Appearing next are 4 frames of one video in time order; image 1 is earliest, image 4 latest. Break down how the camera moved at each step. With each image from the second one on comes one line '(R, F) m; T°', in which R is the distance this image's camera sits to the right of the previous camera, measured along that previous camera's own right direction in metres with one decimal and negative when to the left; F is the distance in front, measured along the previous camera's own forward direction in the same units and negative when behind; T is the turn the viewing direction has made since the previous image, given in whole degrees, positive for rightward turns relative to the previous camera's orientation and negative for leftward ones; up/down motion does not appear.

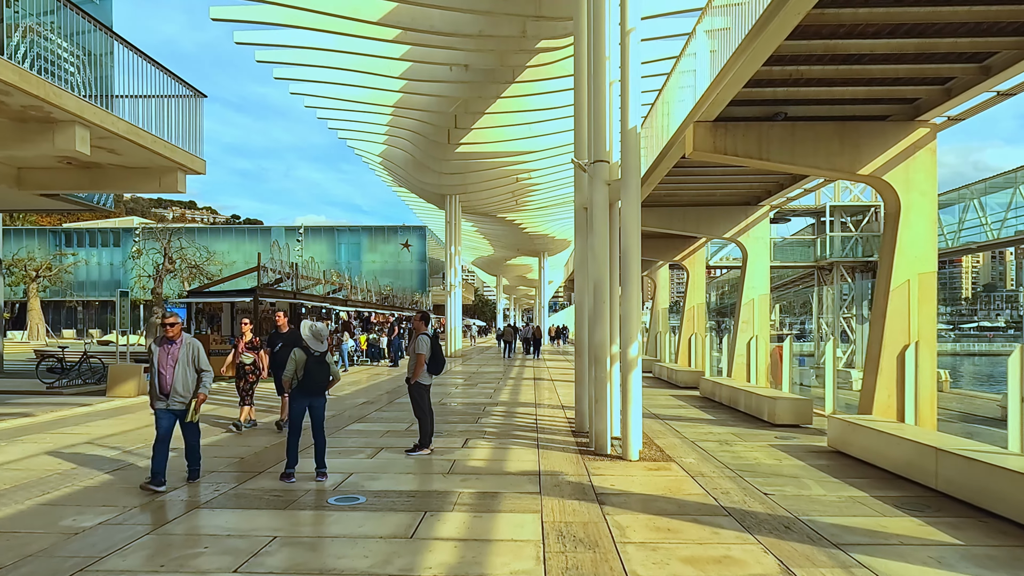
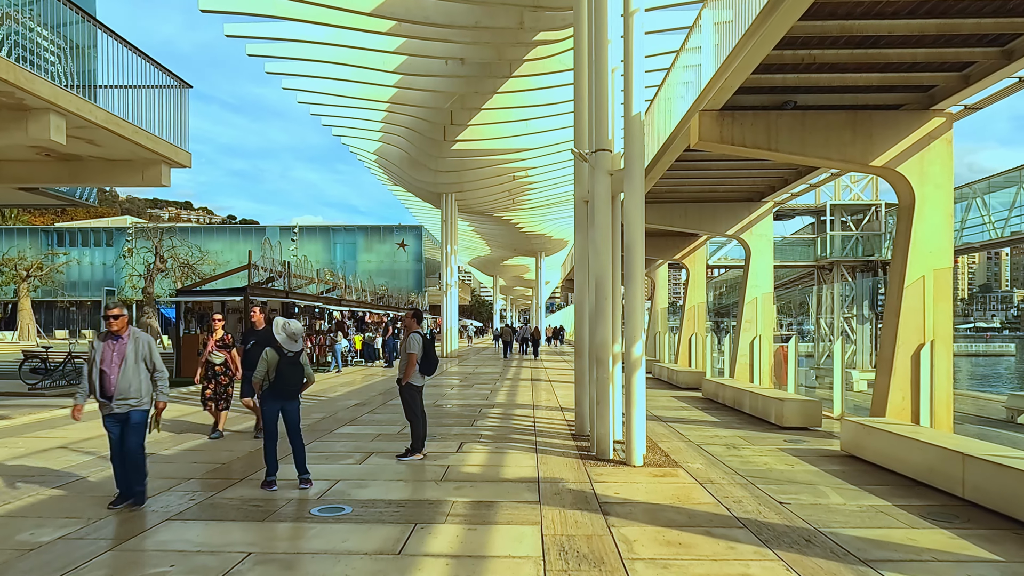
(0.0, +0.4) m; 0°
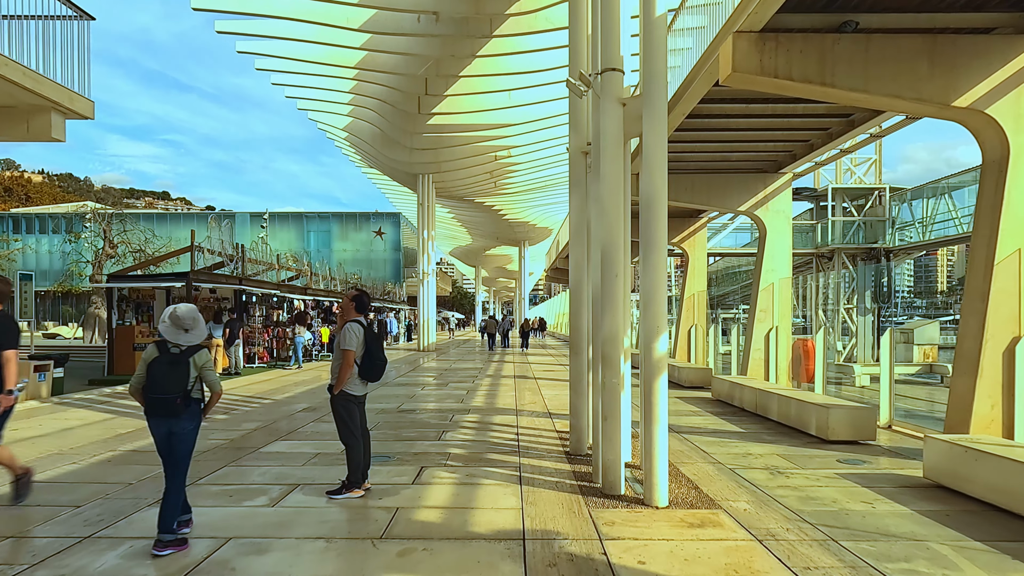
(+0.1, +2.2) m; +1°
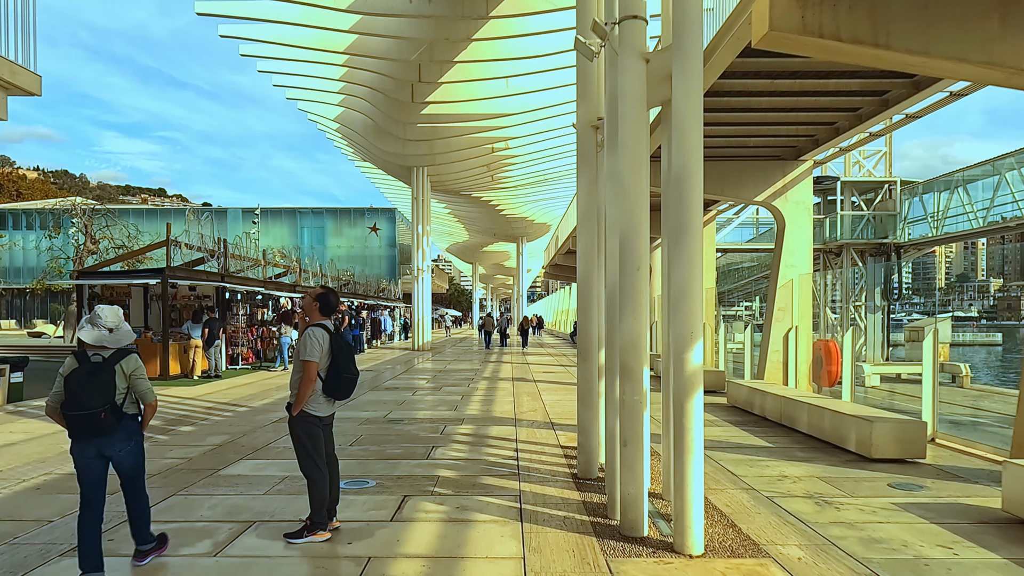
(0.0, +1.1) m; 0°
